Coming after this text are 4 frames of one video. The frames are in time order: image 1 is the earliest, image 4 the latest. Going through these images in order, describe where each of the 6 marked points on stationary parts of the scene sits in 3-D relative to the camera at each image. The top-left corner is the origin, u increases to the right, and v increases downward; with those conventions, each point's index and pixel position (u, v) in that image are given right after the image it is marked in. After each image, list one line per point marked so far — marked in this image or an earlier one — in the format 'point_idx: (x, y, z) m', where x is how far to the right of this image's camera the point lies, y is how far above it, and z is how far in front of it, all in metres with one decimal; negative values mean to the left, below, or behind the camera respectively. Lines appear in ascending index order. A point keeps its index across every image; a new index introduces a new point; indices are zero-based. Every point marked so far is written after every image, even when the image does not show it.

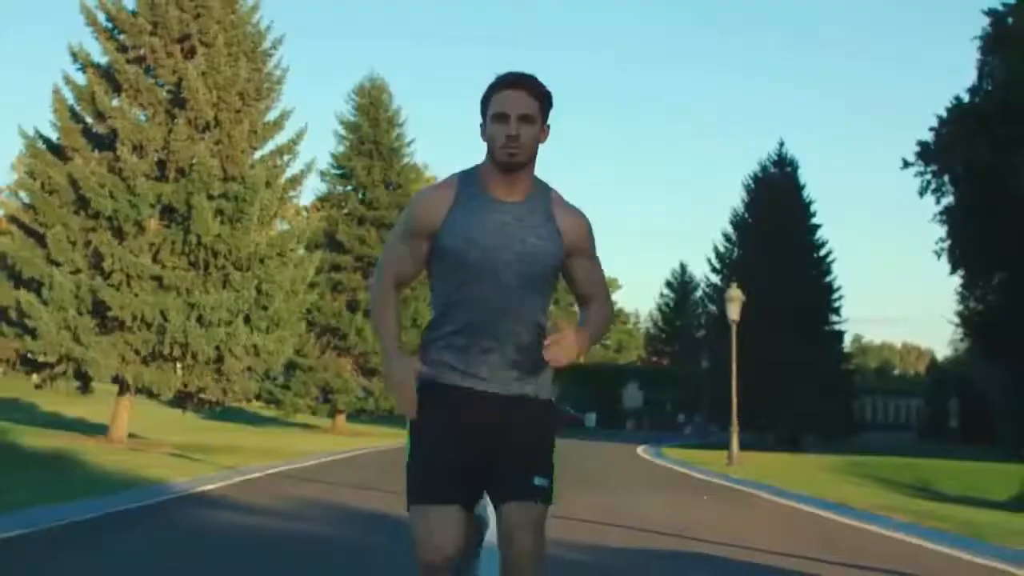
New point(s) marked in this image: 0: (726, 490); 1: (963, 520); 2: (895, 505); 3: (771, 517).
0: (+2.8, -2.6, +19.8) m
1: (+4.6, -2.3, +15.0) m
2: (+4.3, -2.4, +16.6) m
3: (+2.7, -2.3, +15.5) m
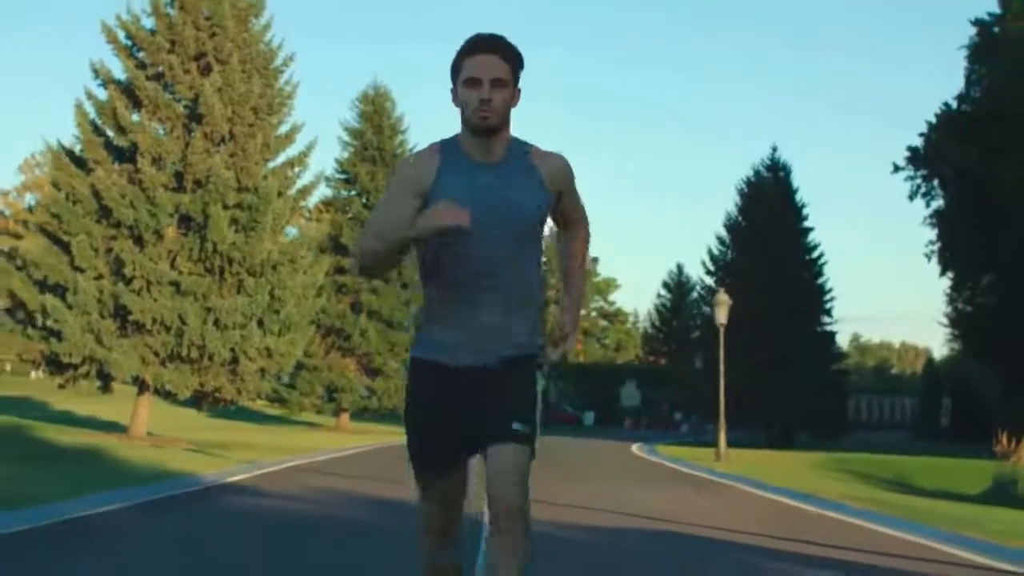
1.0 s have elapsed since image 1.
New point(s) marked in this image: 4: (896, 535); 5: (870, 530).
0: (+2.8, -2.7, +20.8) m
1: (+4.6, -2.4, +16.0) m
2: (+4.3, -2.5, +17.6) m
3: (+2.7, -2.4, +16.4) m
4: (+3.5, -2.3, +13.7) m
5: (+3.4, -2.3, +14.2) m
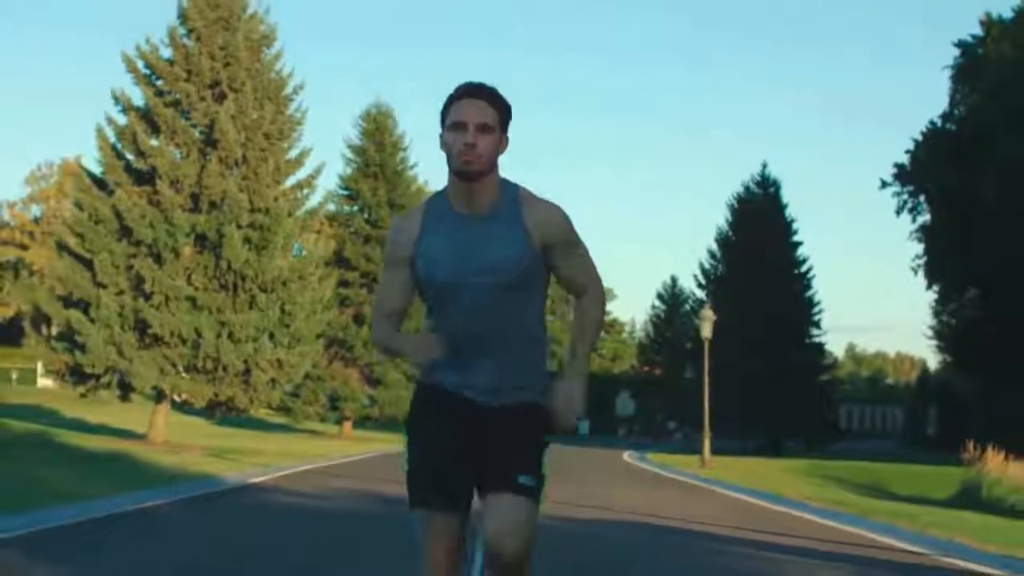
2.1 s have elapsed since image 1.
0: (+2.8, -2.9, +21.9) m
1: (+4.6, -2.6, +17.1) m
2: (+4.2, -2.7, +18.8) m
3: (+2.6, -2.6, +17.6) m
4: (+3.5, -2.5, +14.9) m
5: (+3.4, -2.5, +15.3) m
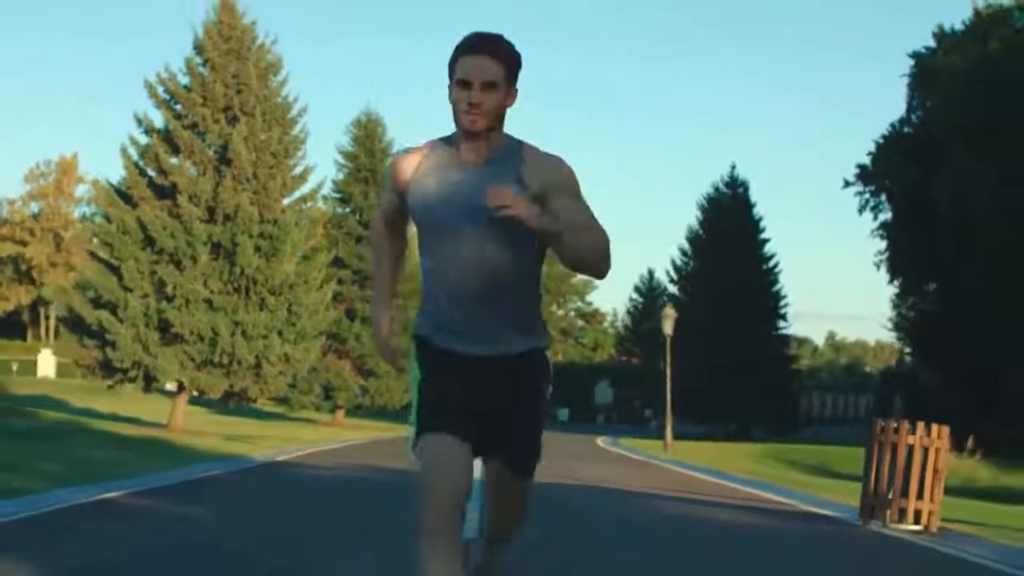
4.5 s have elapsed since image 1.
0: (+2.5, -2.9, +24.4) m
1: (+4.3, -2.7, +19.6) m
2: (+4.0, -2.7, +21.3) m
3: (+2.4, -2.7, +20.1) m
4: (+3.3, -2.5, +17.4) m
5: (+3.2, -2.5, +17.8) m
